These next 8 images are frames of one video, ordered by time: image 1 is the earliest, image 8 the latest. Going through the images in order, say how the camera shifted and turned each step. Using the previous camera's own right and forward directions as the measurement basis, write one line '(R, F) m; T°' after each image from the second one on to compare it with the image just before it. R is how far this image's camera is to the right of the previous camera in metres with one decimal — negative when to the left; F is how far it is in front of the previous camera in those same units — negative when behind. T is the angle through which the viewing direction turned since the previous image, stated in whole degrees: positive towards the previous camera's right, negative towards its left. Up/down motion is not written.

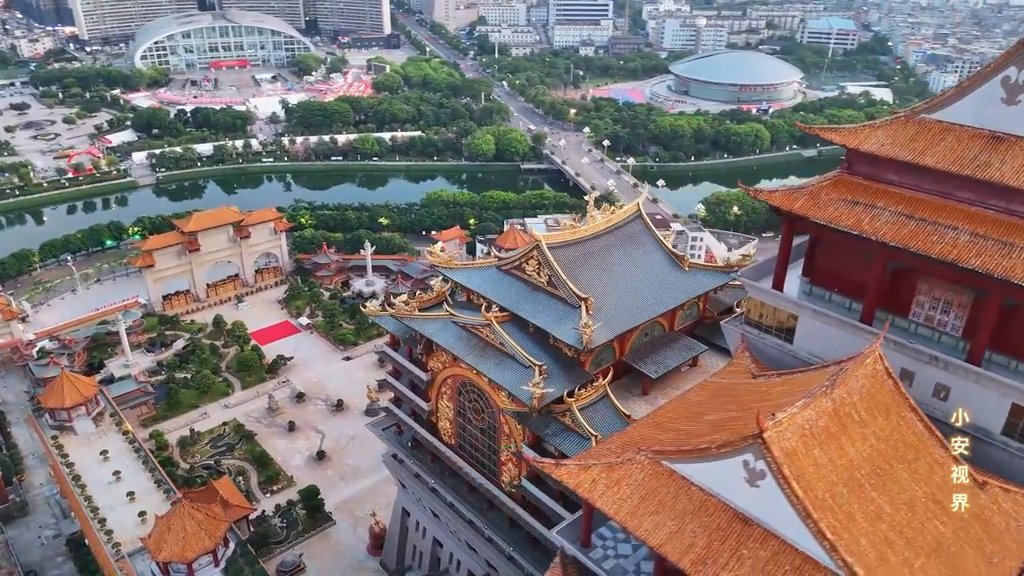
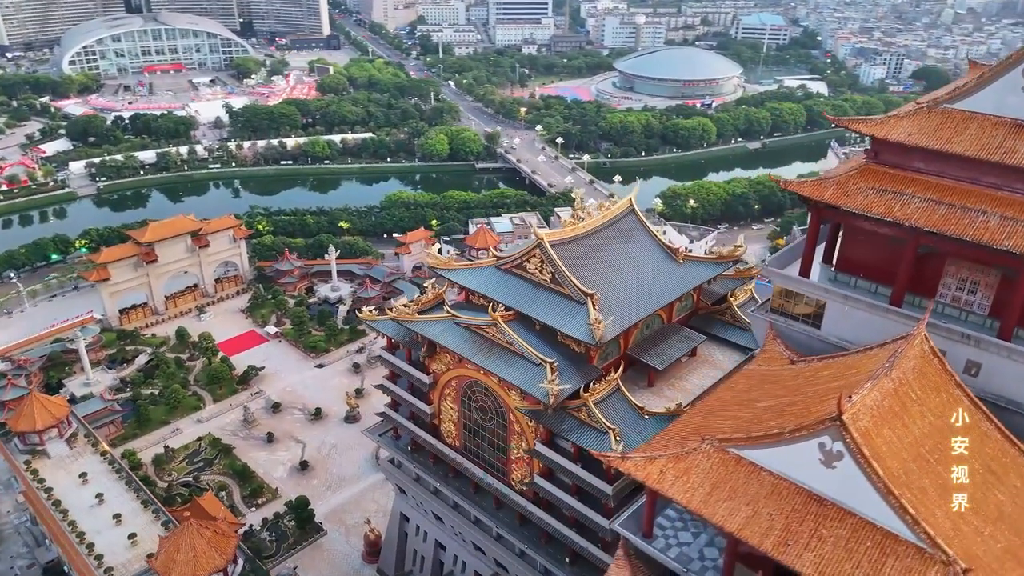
(-1.7, 0.0) m; +4°
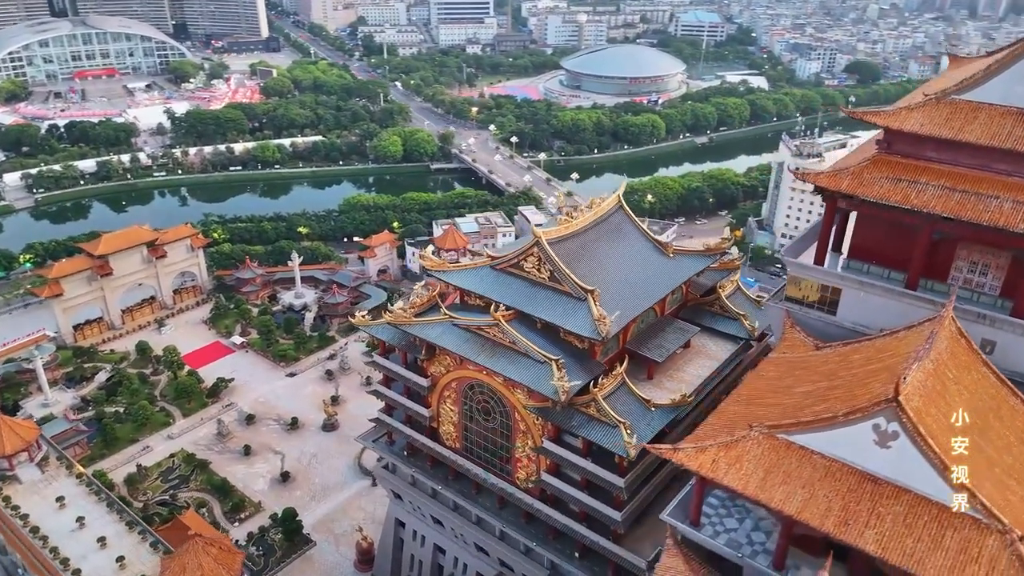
(-1.5, 0.0) m; +4°
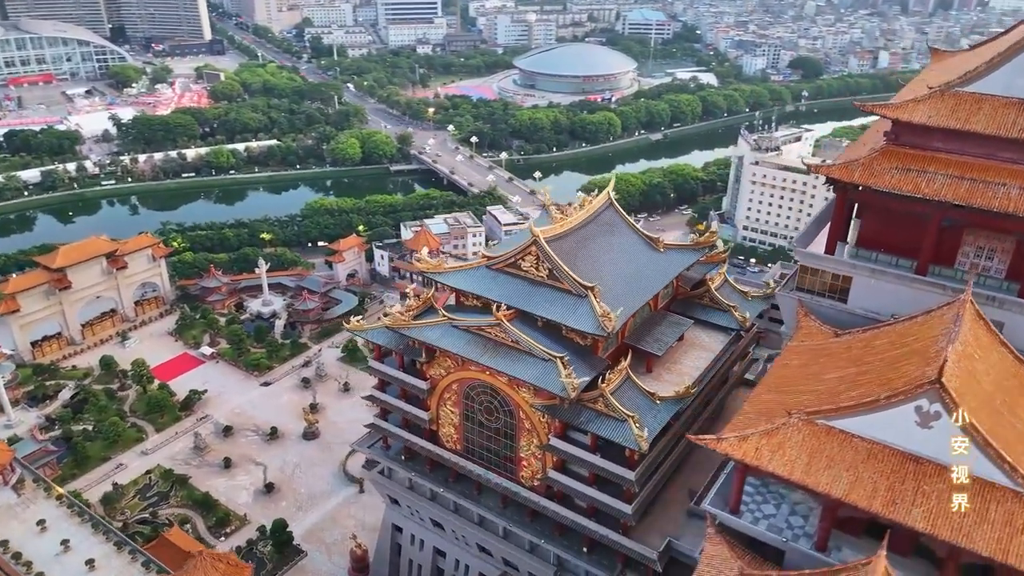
(-1.3, 0.0) m; +4°
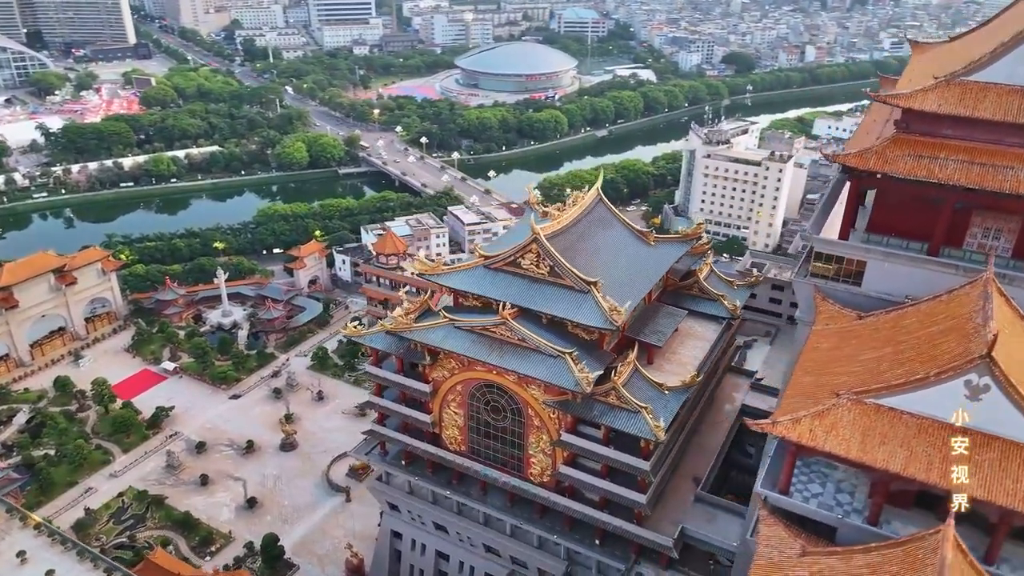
(-1.8, +0.1) m; +5°
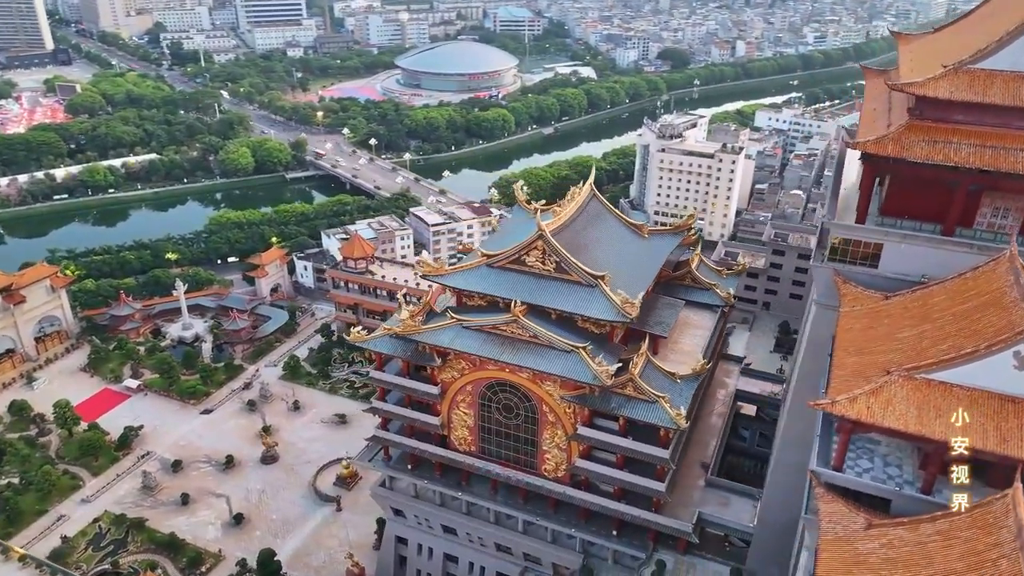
(-2.0, +0.1) m; +5°
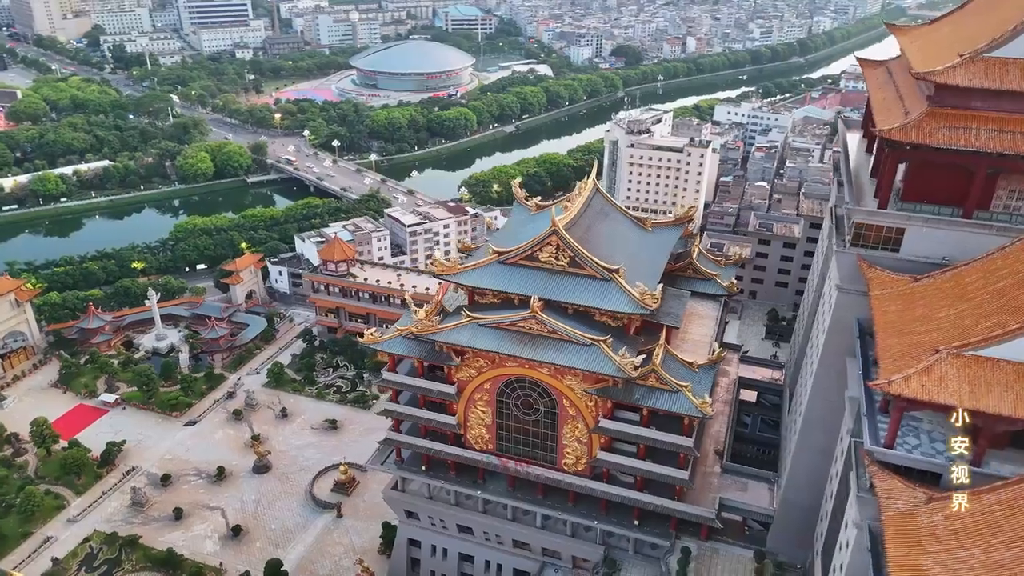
(-1.8, +0.1) m; +4°
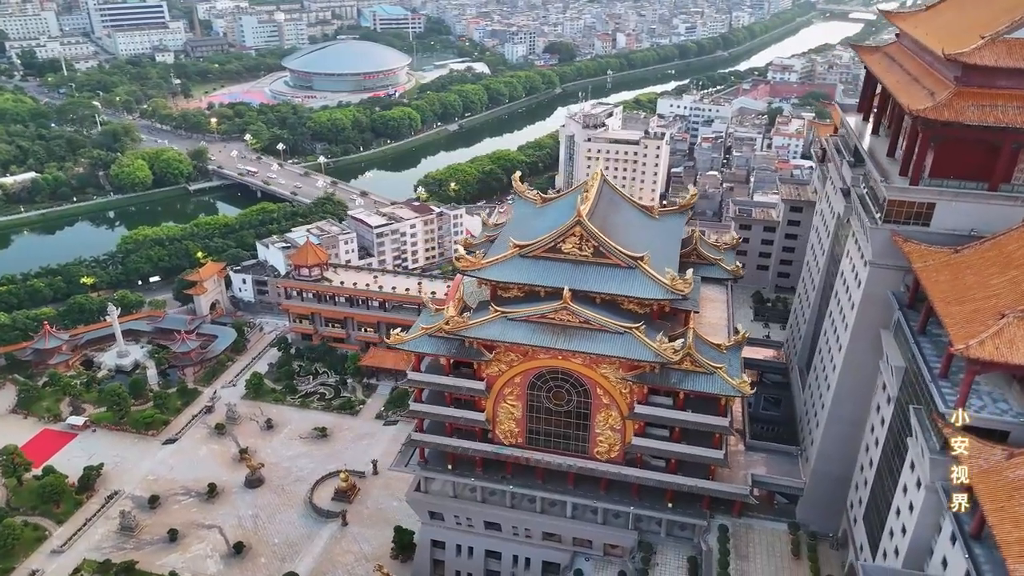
(-2.8, +0.2) m; +5°
